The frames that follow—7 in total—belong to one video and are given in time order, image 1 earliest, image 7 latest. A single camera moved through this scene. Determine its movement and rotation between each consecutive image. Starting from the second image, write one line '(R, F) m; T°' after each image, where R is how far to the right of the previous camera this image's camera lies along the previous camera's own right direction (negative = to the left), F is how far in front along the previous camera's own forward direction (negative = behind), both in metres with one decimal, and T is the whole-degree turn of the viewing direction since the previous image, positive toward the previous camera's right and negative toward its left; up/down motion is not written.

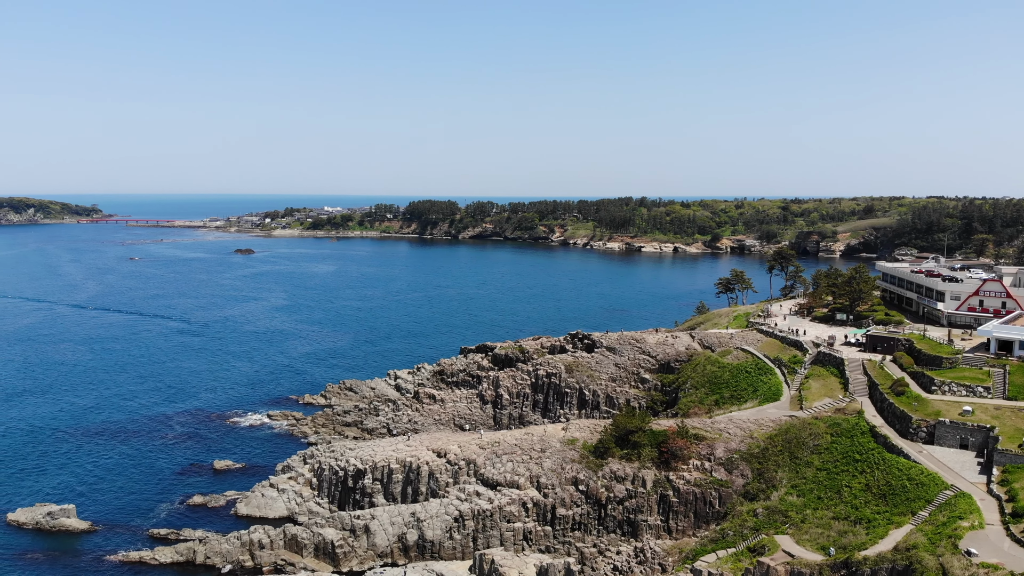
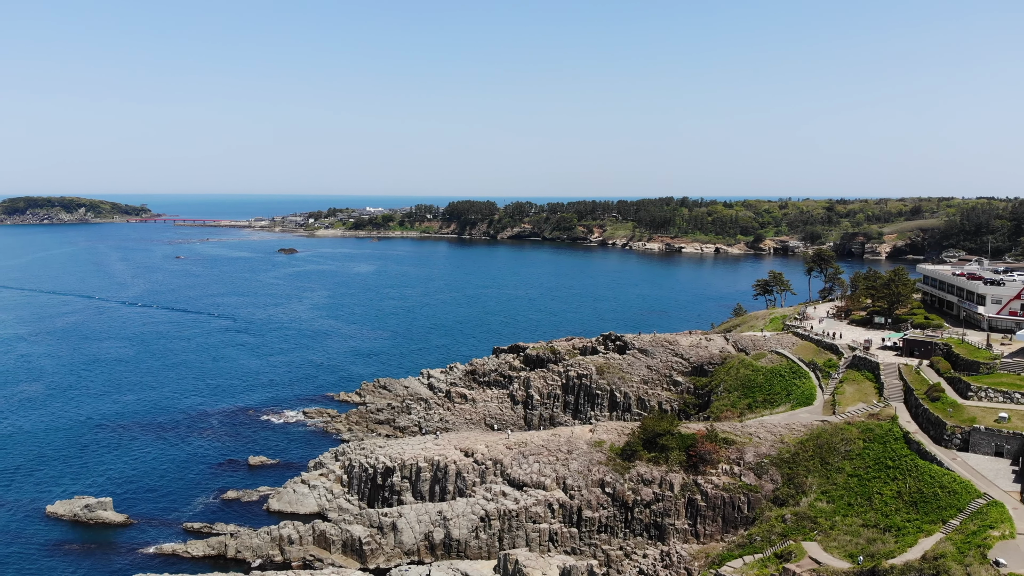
(+0.7, 0.0) m; -3°
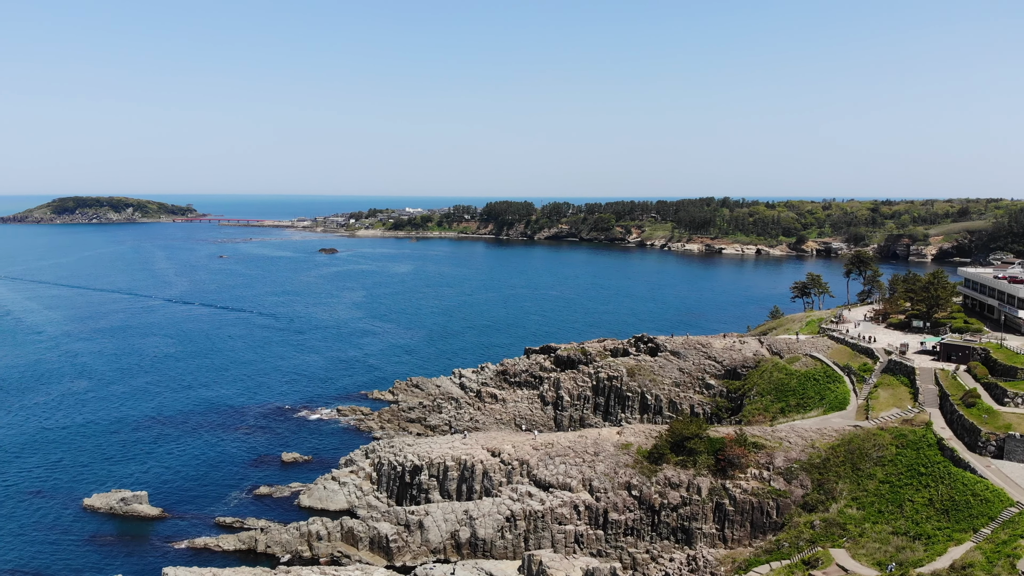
(+0.6, 0.0) m; -3°
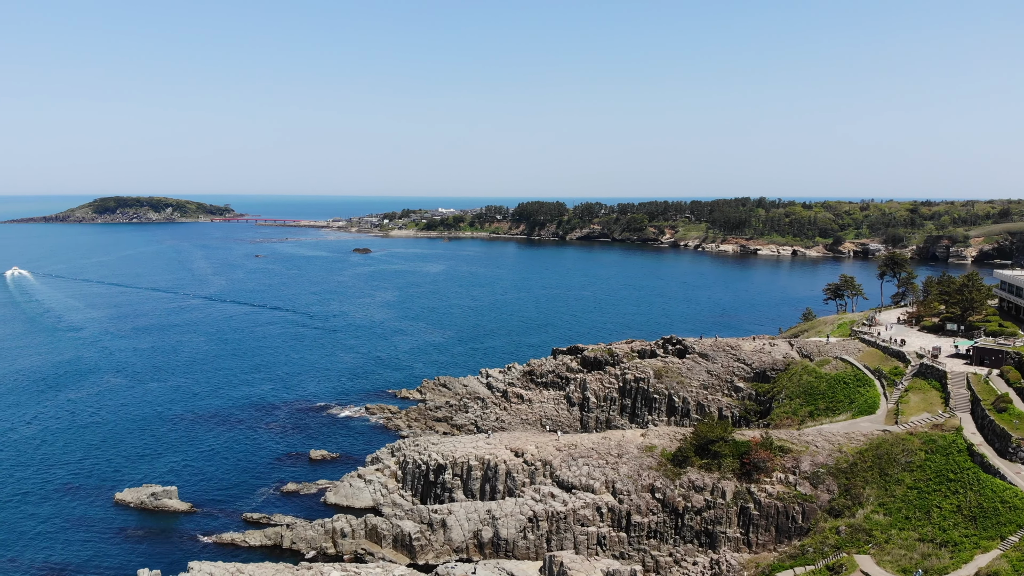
(+0.5, 0.0) m; -2°
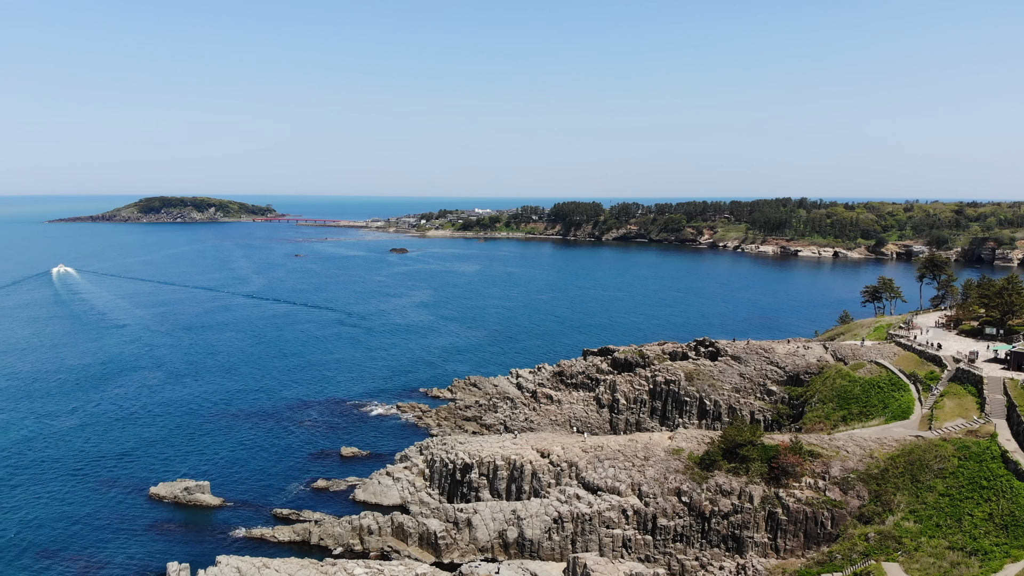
(+0.5, -0.1) m; -3°
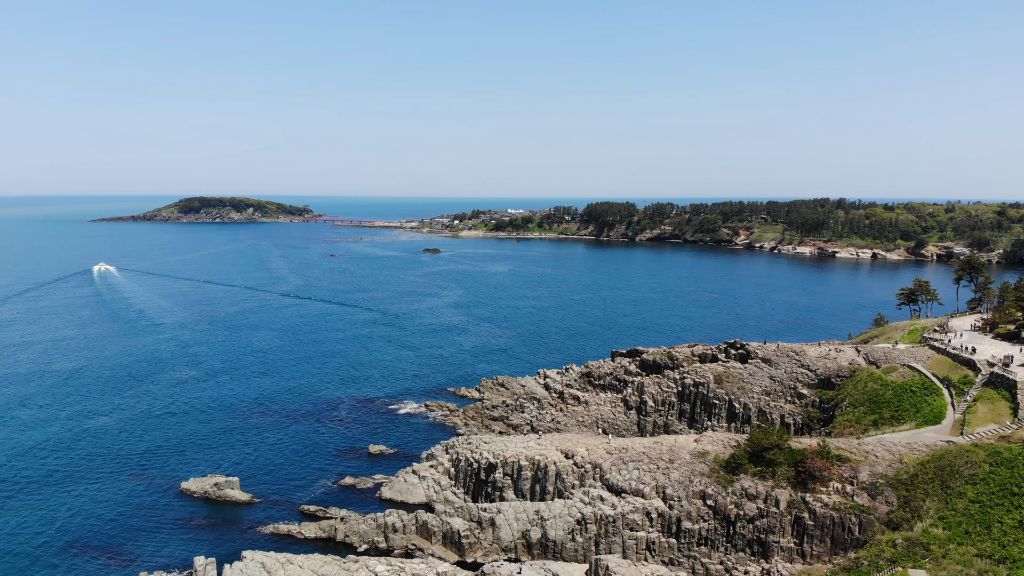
(+0.5, -0.1) m; -2°
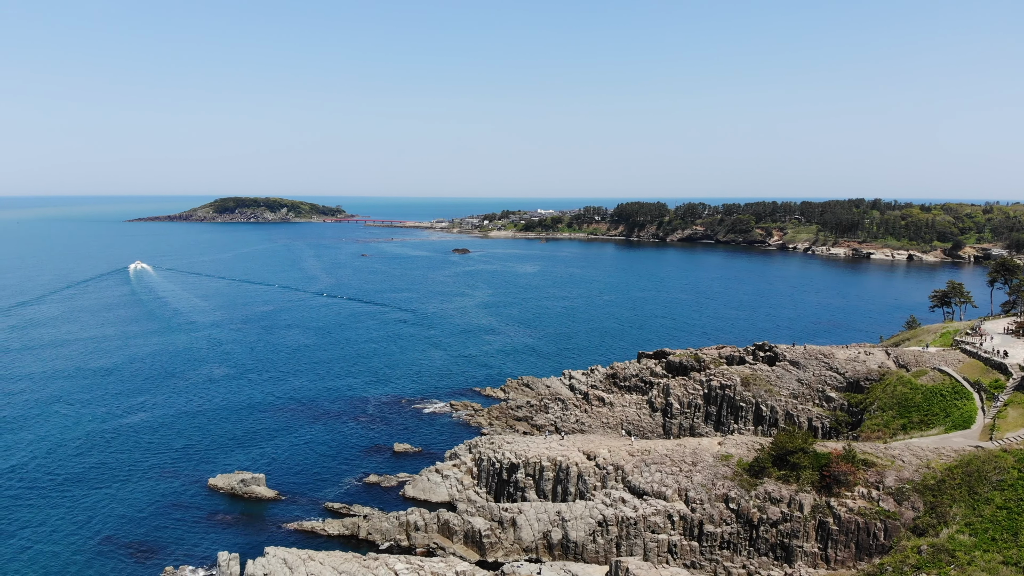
(+0.4, -0.1) m; -2°
